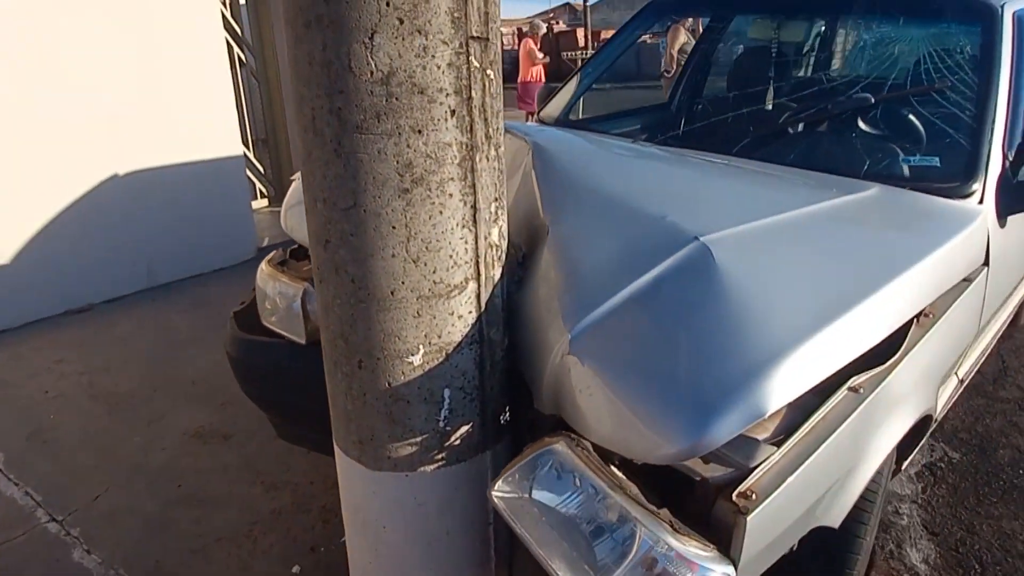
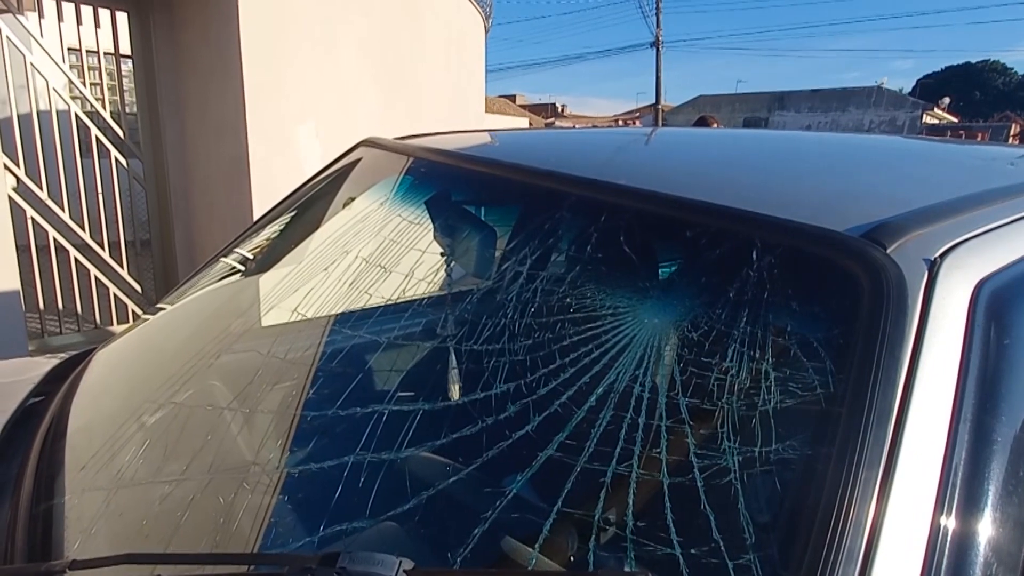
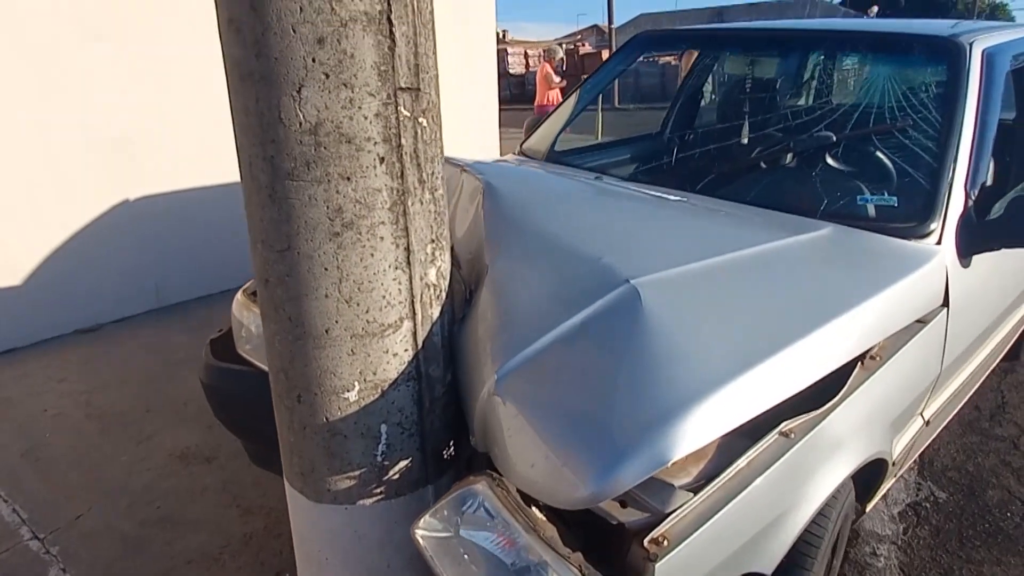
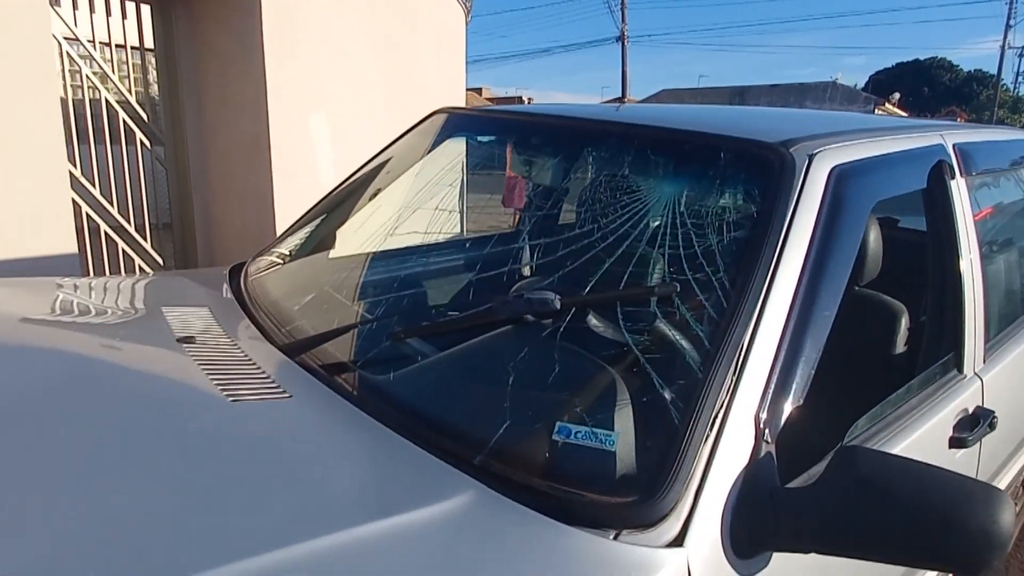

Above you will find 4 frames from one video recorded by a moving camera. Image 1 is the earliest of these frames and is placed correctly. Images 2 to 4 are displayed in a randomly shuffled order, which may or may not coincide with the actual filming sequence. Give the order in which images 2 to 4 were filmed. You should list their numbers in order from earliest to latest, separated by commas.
3, 4, 2
